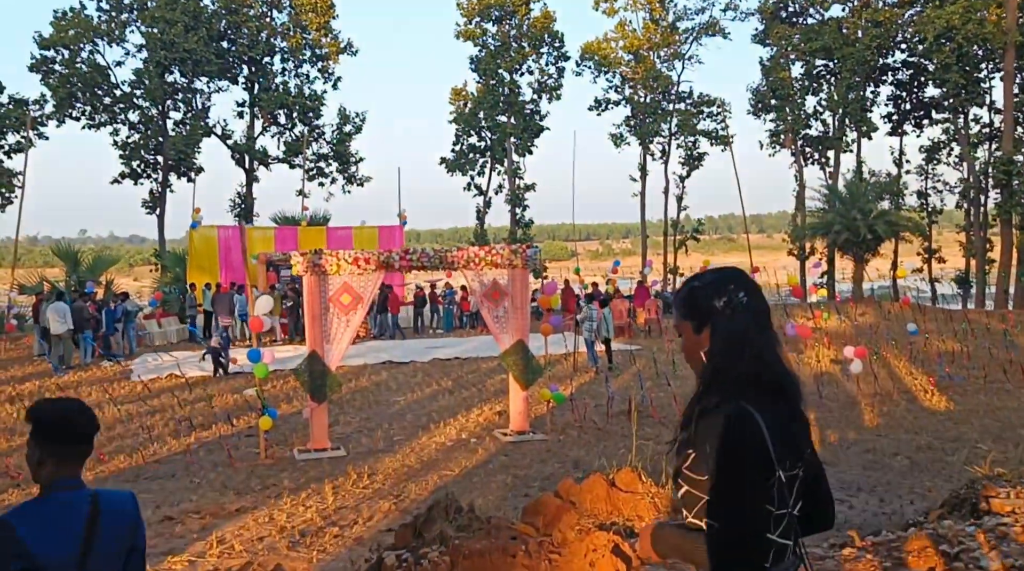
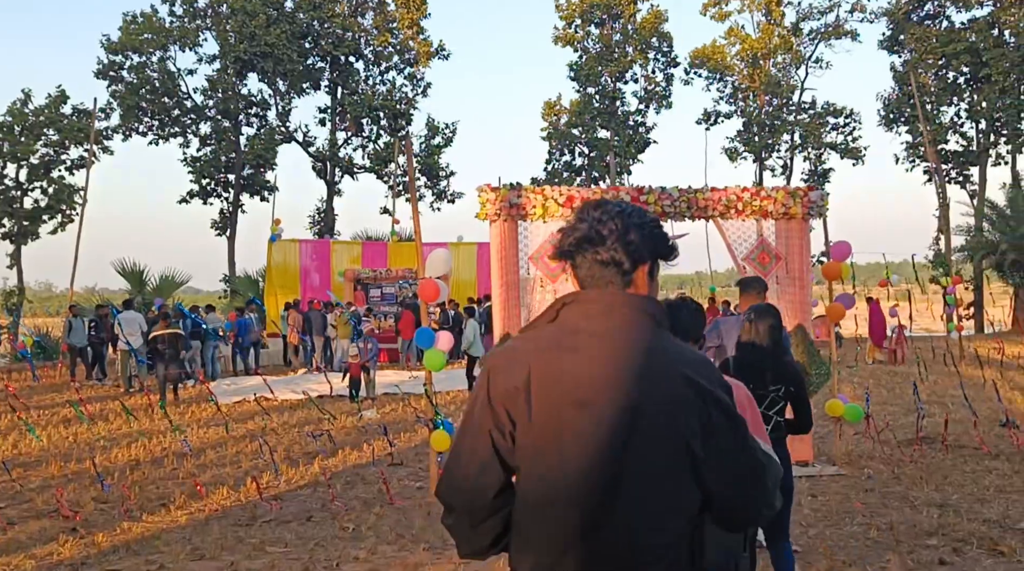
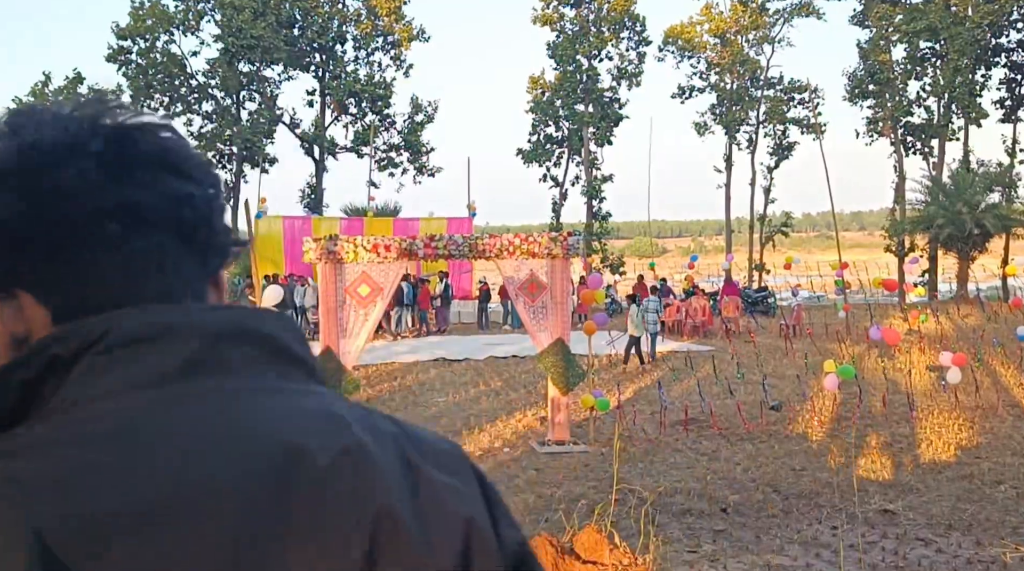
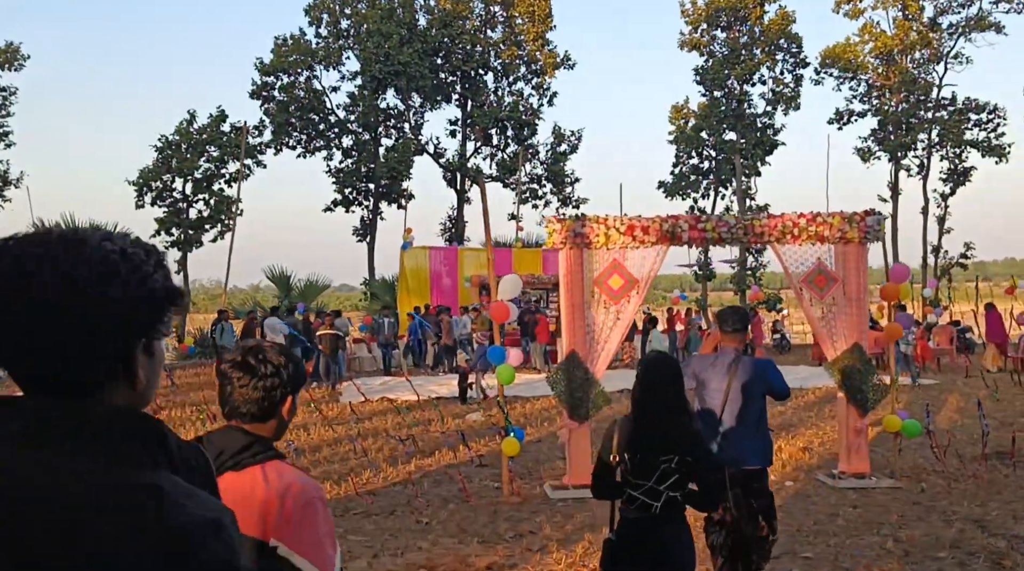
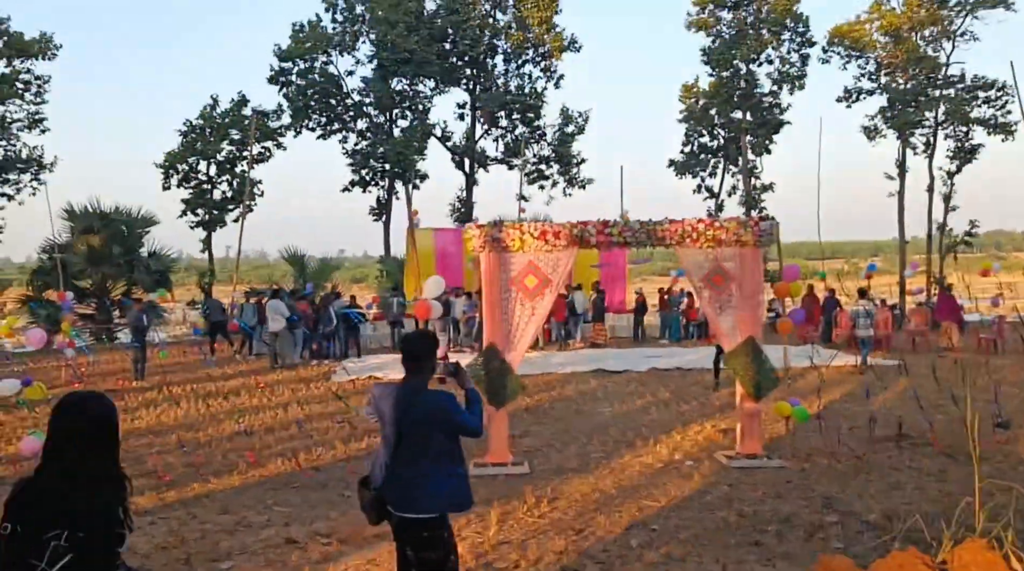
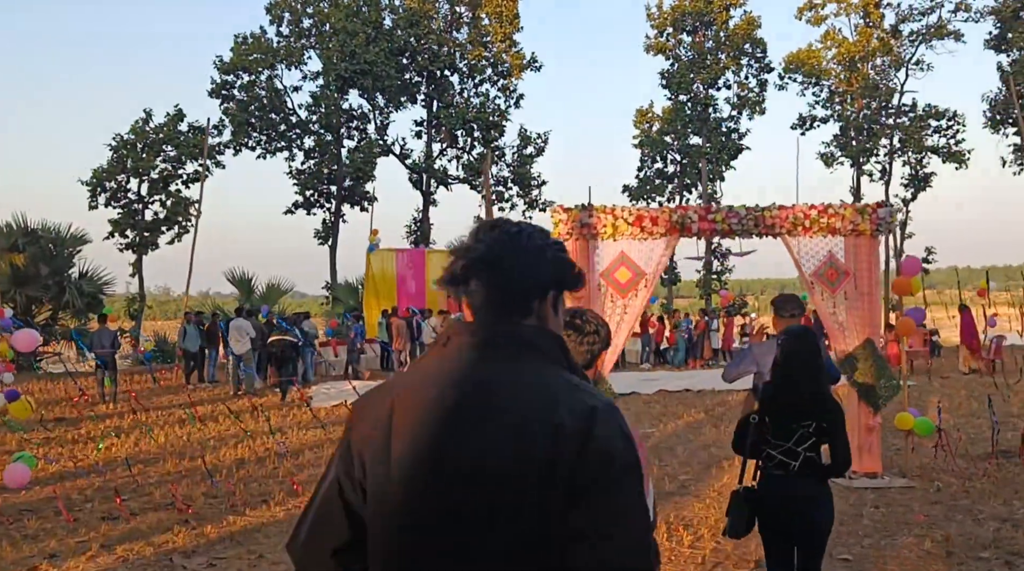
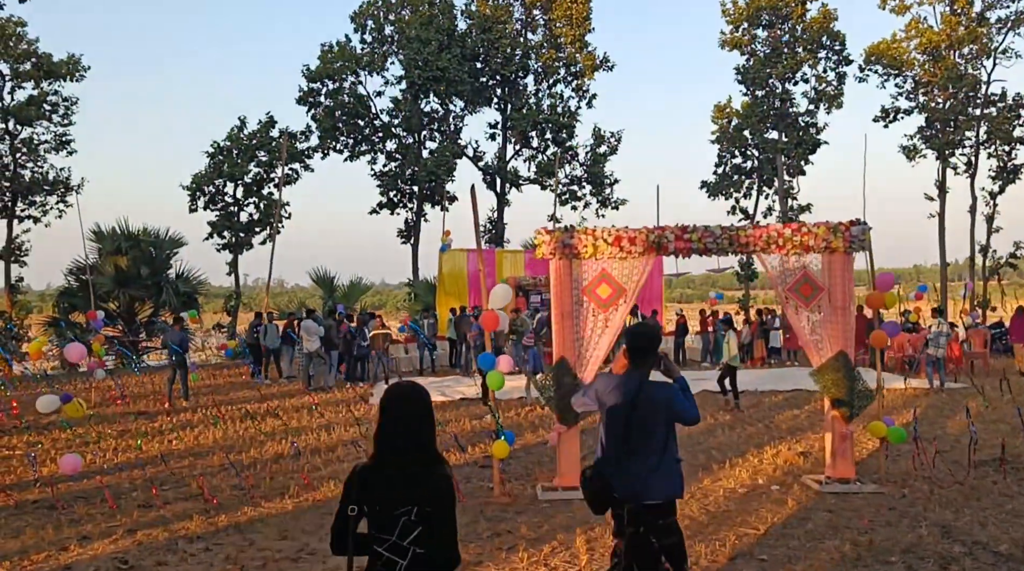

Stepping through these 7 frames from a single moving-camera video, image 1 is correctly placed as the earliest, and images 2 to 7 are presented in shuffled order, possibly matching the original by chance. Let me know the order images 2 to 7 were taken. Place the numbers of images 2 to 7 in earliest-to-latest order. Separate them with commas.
3, 5, 7, 4, 6, 2
